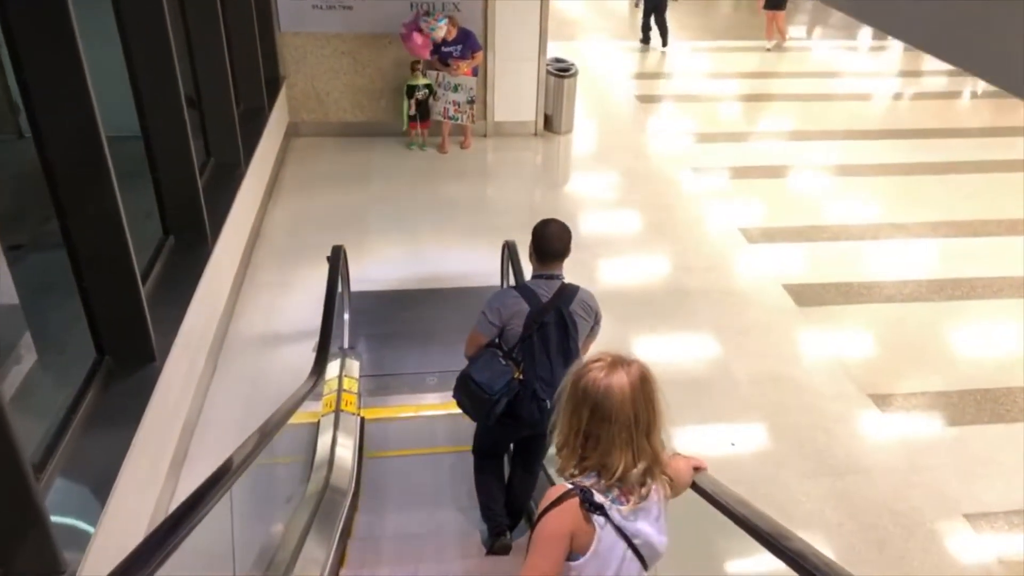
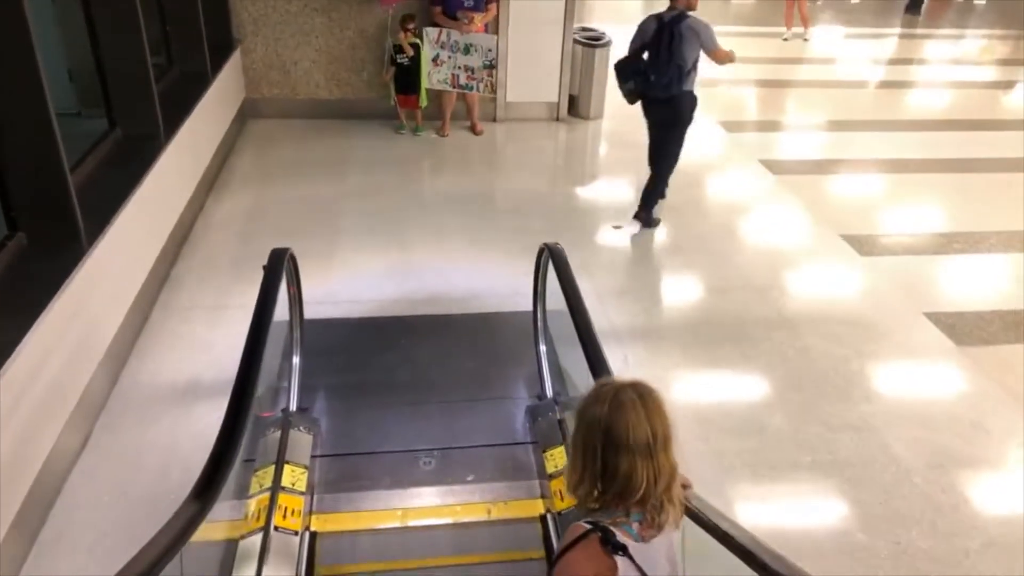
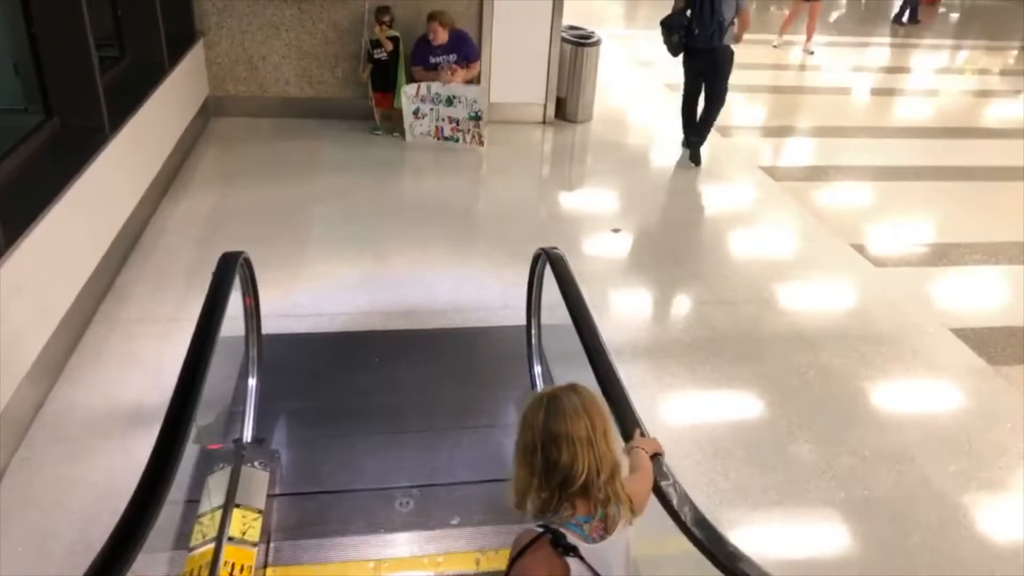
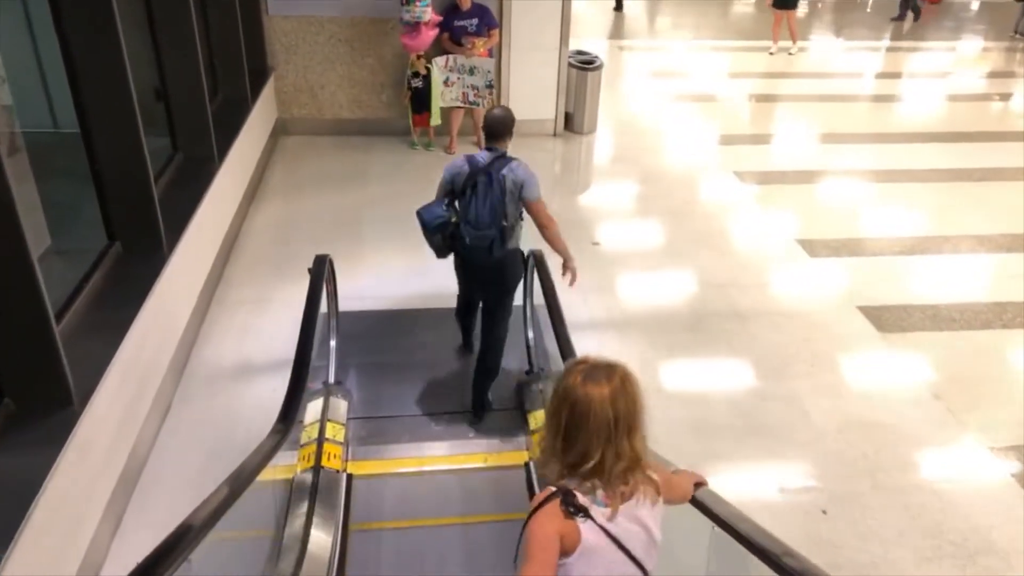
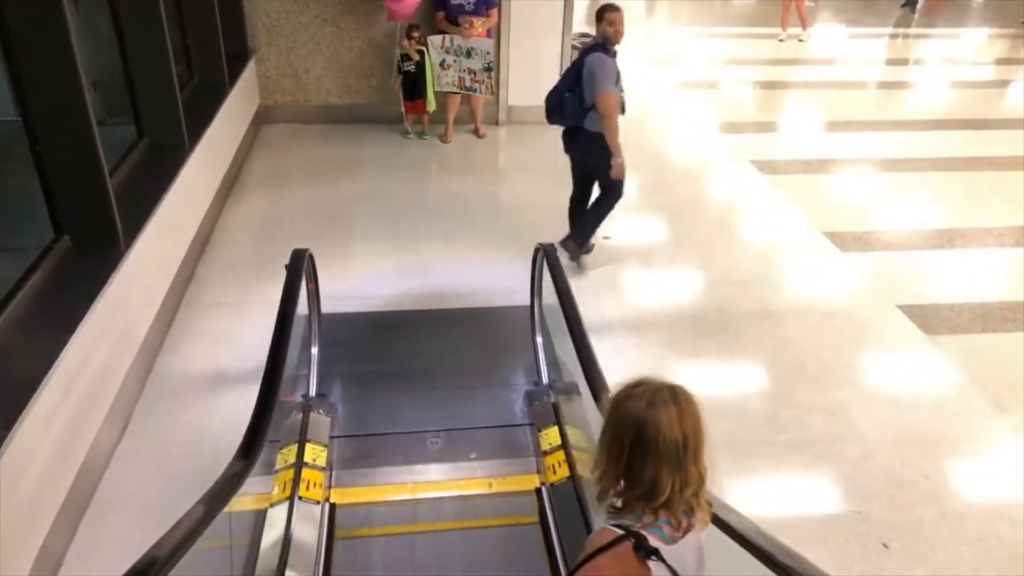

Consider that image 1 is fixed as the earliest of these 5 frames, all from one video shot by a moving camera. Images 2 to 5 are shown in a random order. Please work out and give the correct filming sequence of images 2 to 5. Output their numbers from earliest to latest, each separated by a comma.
4, 5, 2, 3
